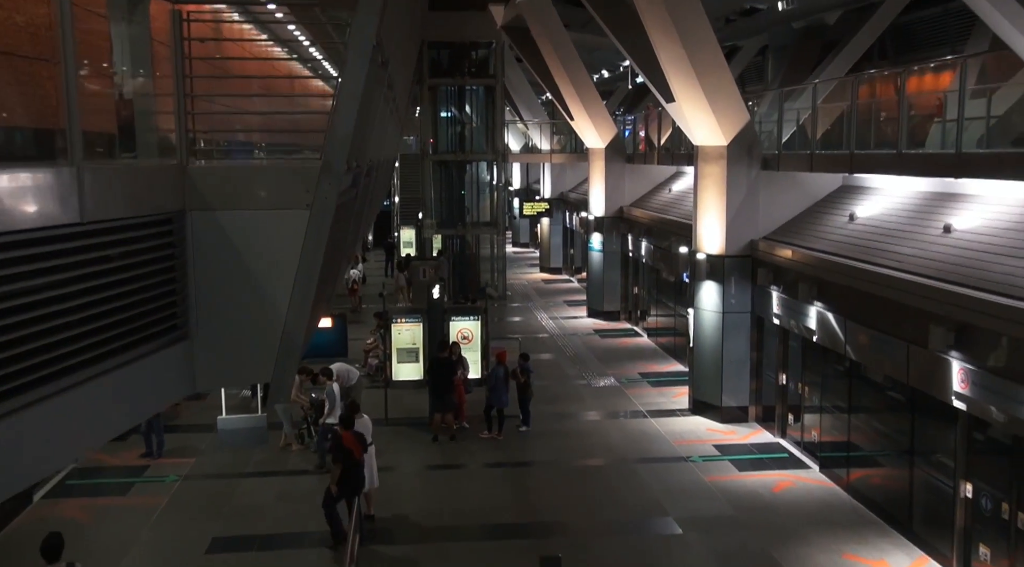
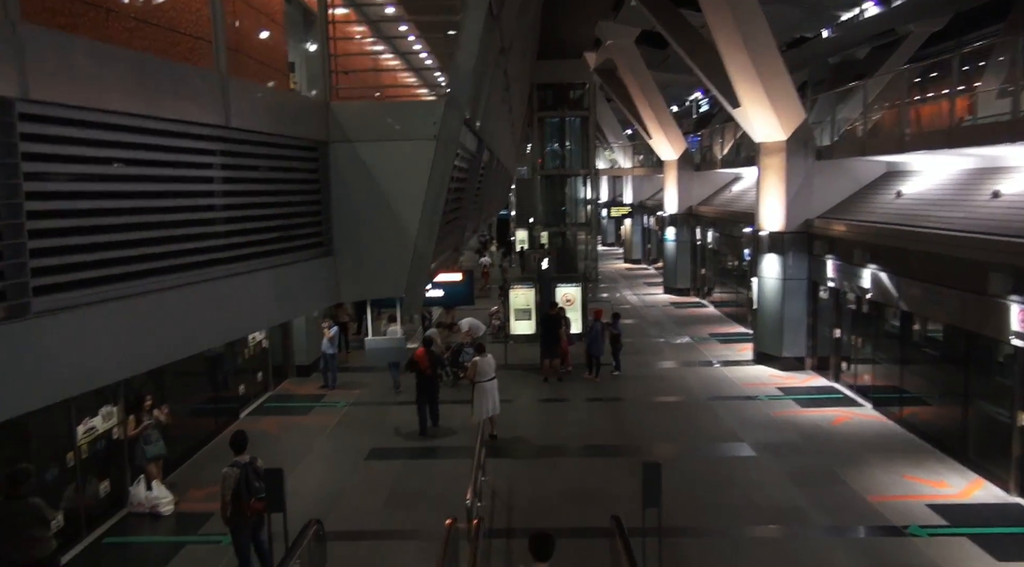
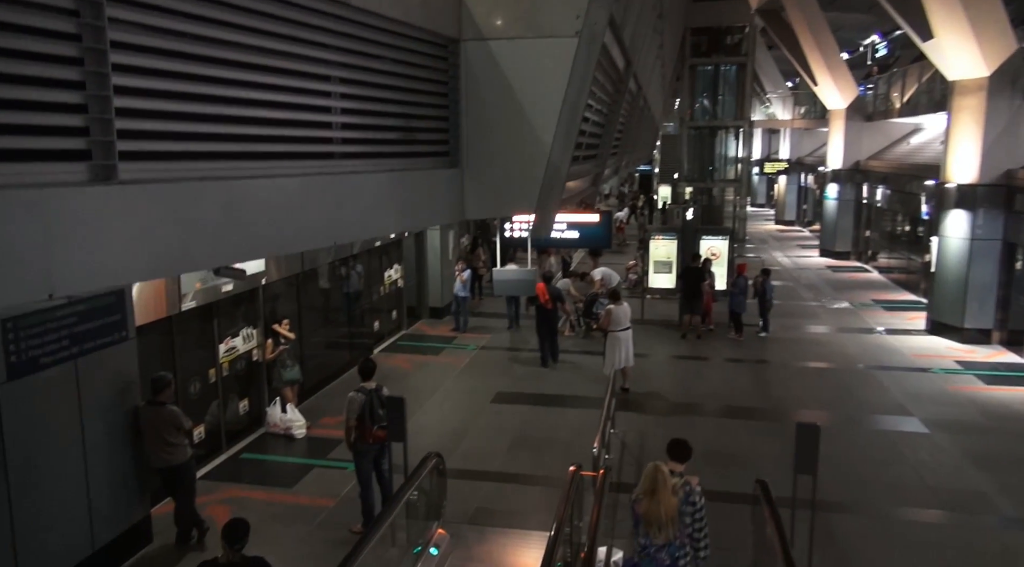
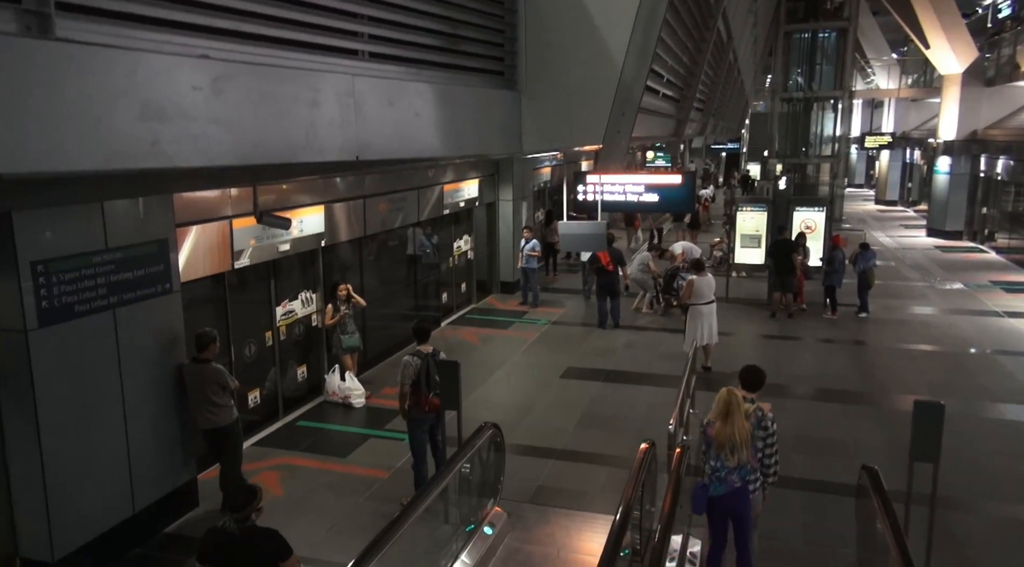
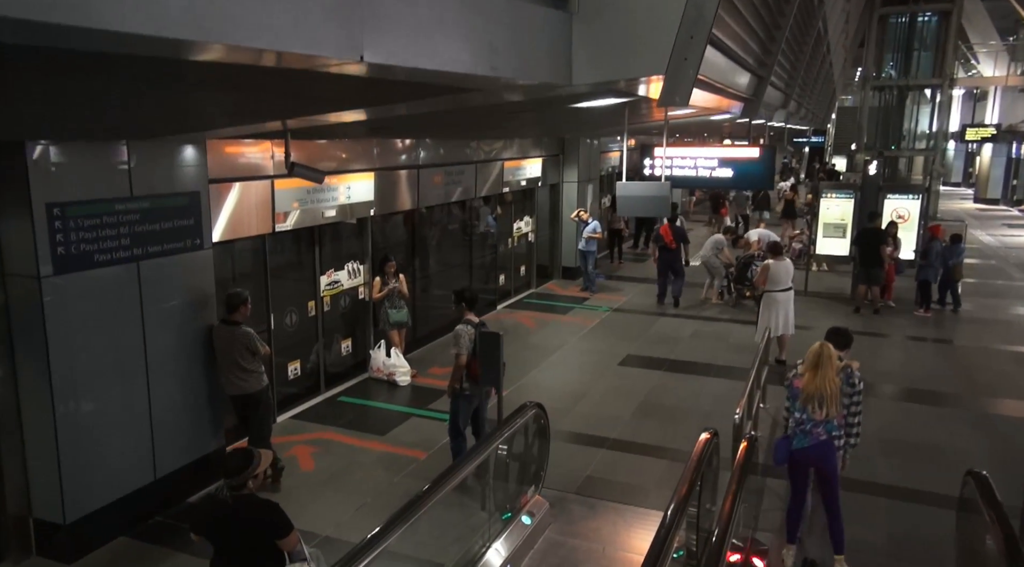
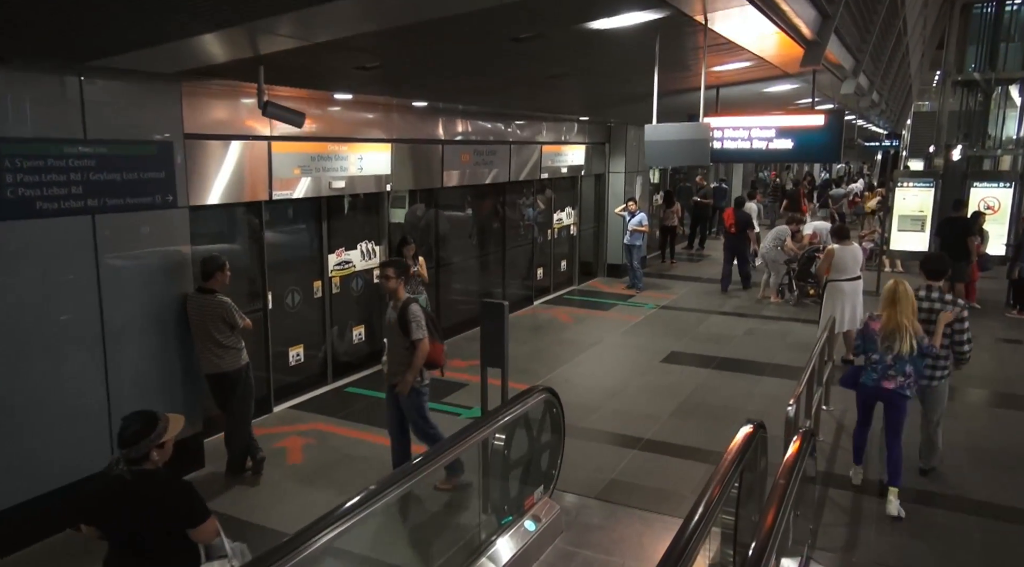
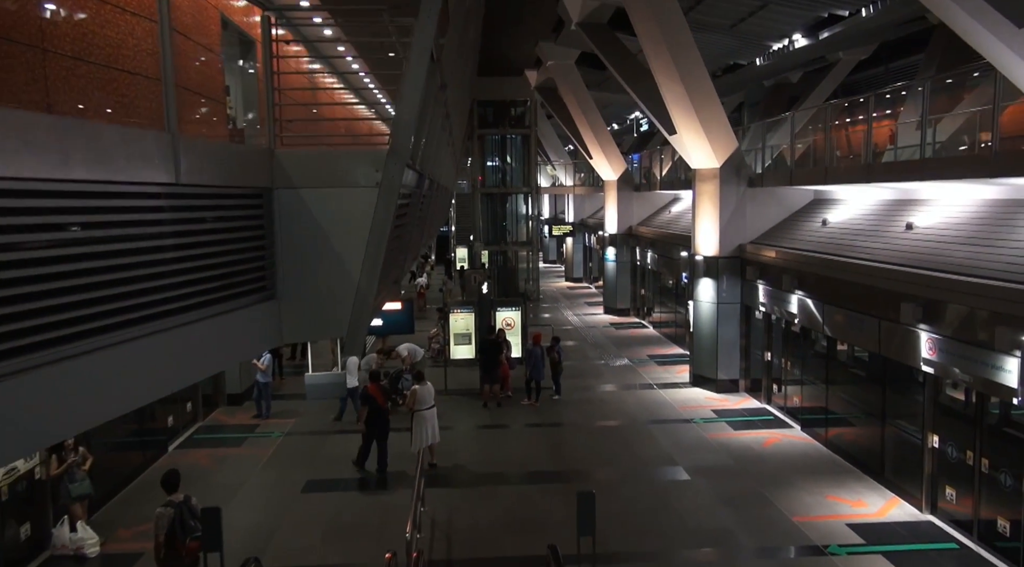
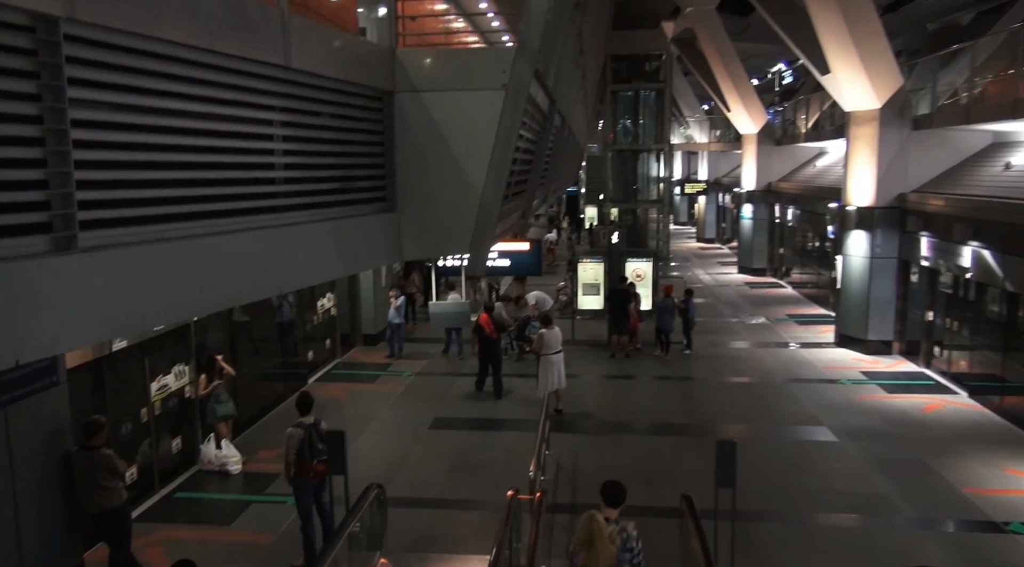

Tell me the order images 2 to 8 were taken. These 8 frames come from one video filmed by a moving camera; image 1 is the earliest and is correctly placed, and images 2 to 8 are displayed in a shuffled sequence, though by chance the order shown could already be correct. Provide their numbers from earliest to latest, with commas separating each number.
7, 2, 8, 3, 4, 5, 6
